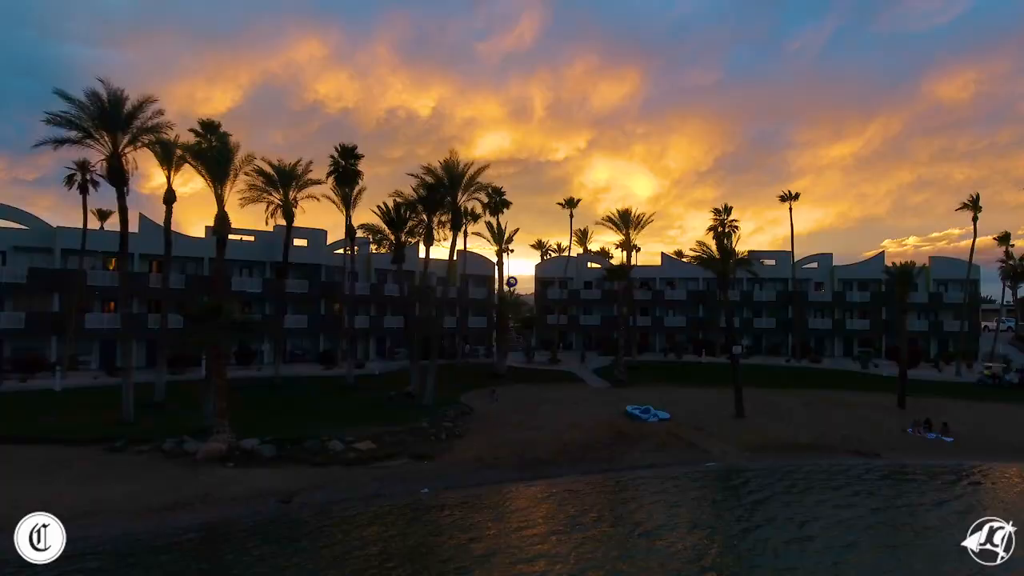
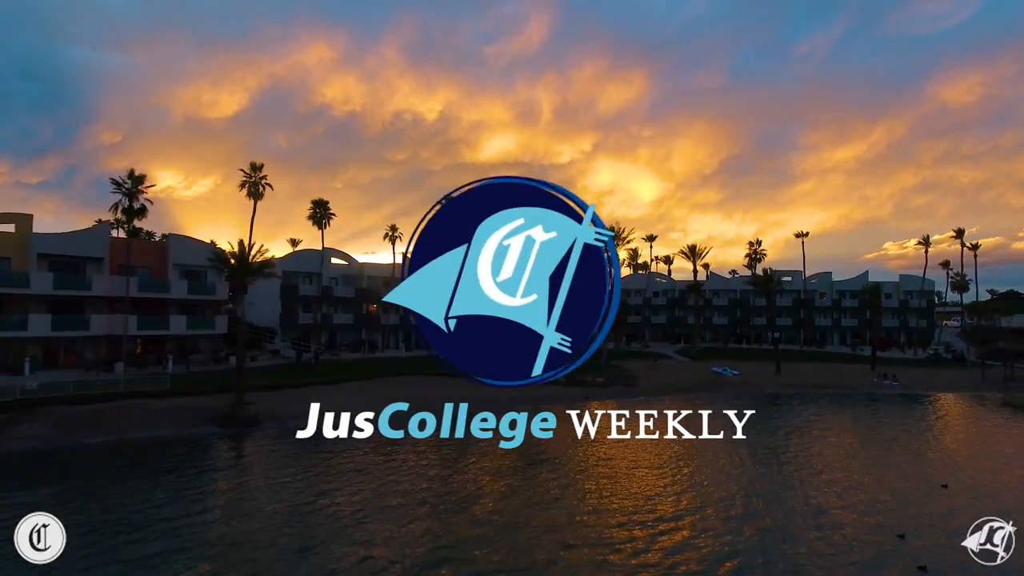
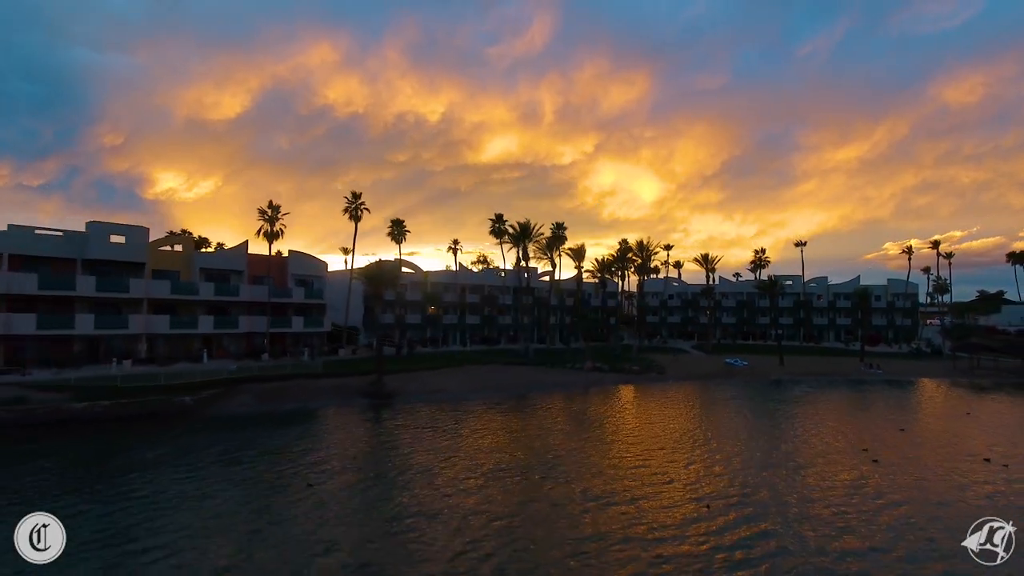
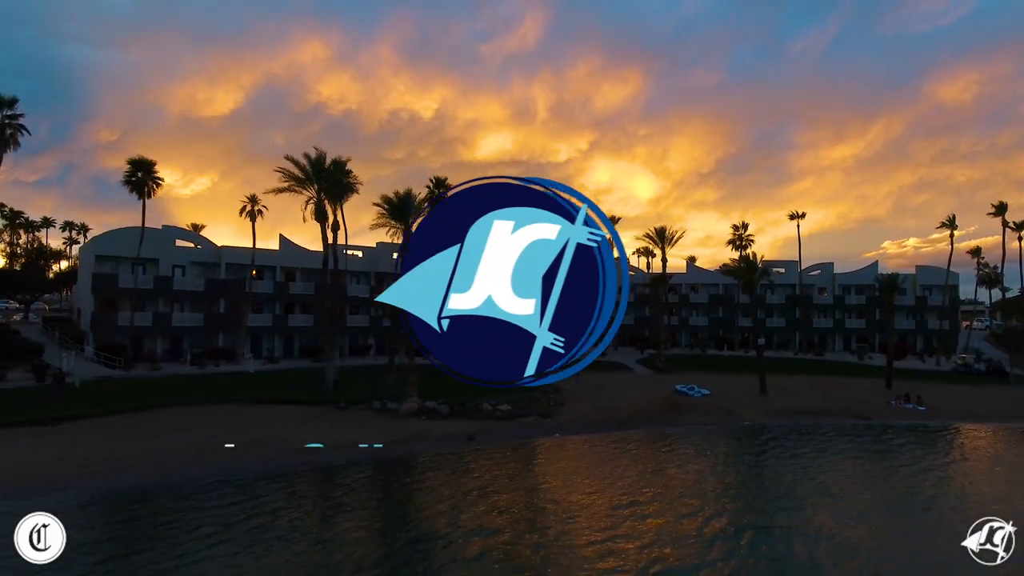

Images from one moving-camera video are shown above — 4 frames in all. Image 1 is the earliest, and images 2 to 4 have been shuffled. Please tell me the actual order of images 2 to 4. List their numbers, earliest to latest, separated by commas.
4, 2, 3
